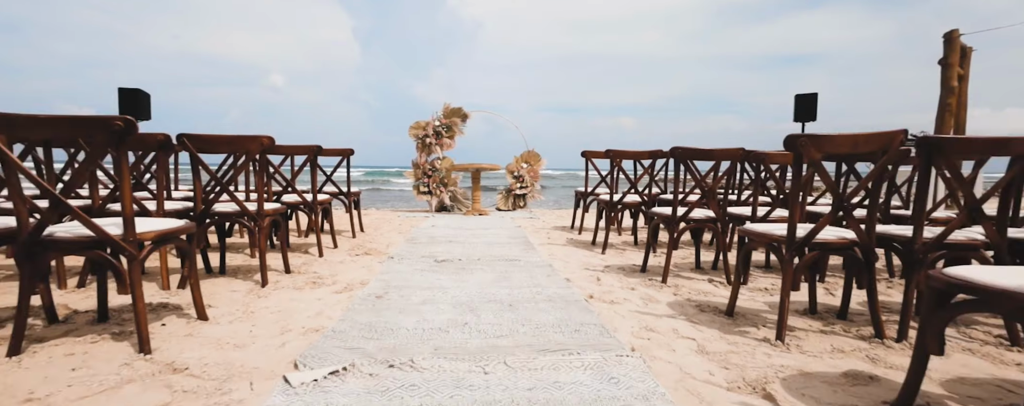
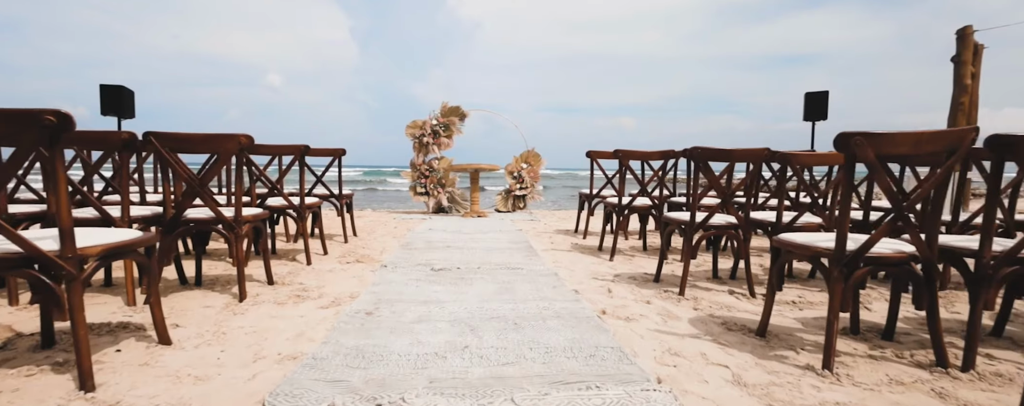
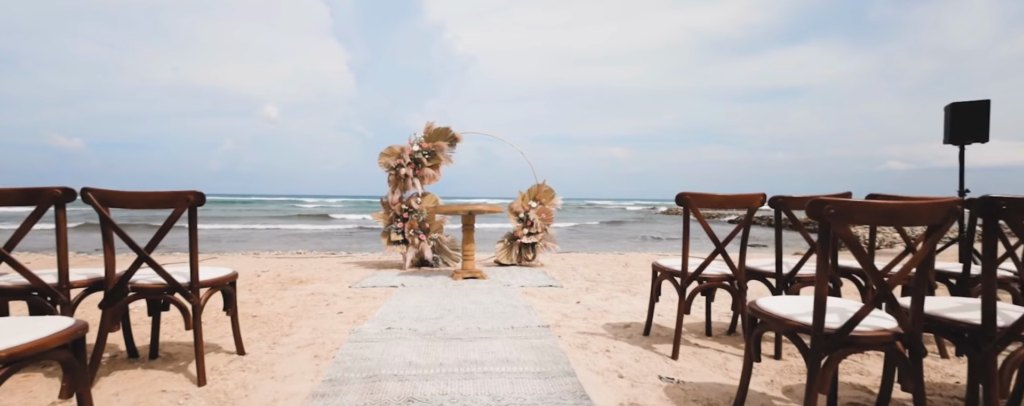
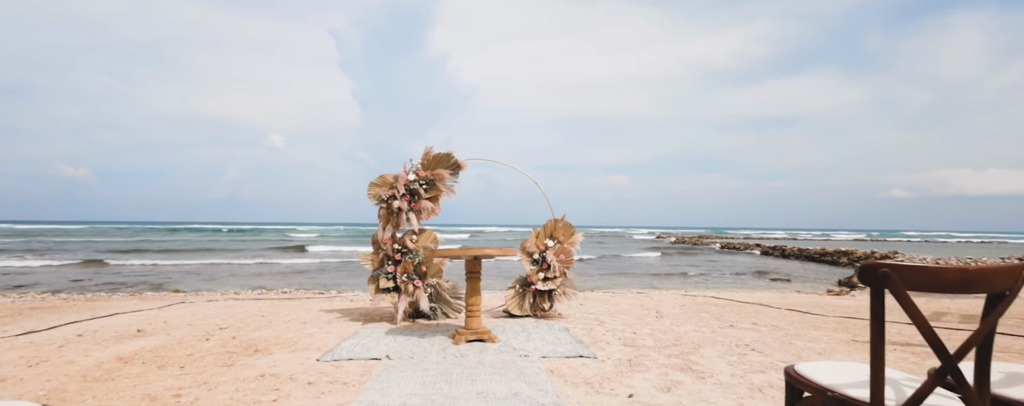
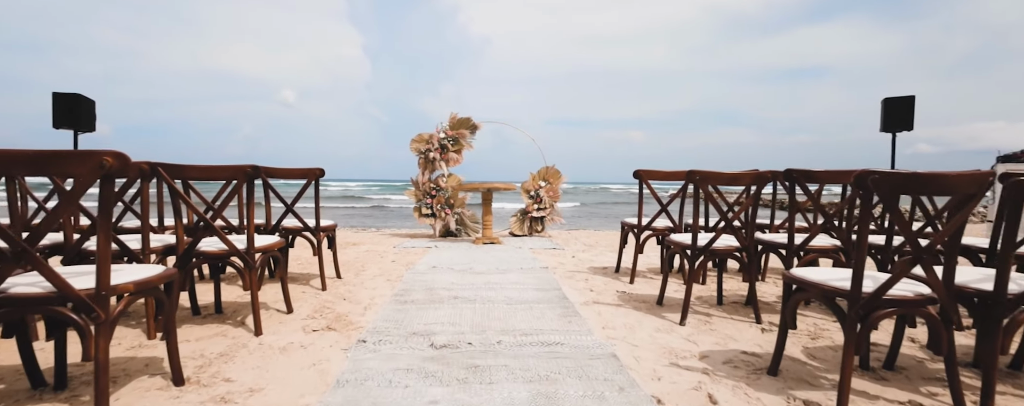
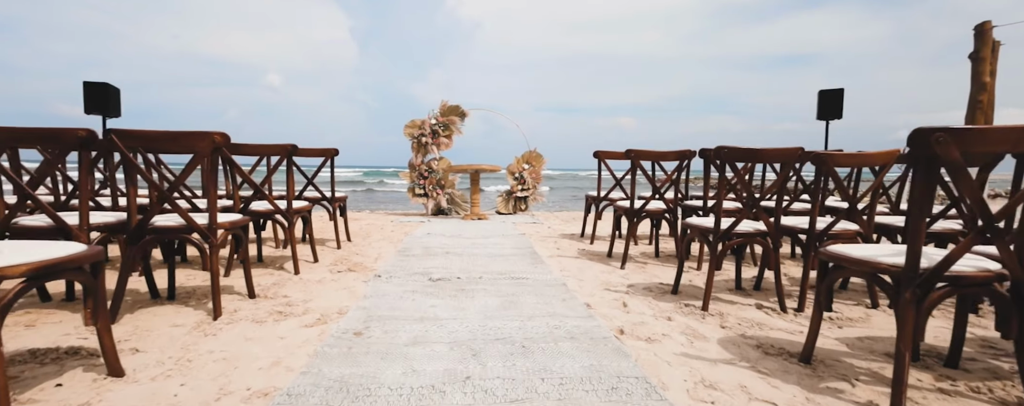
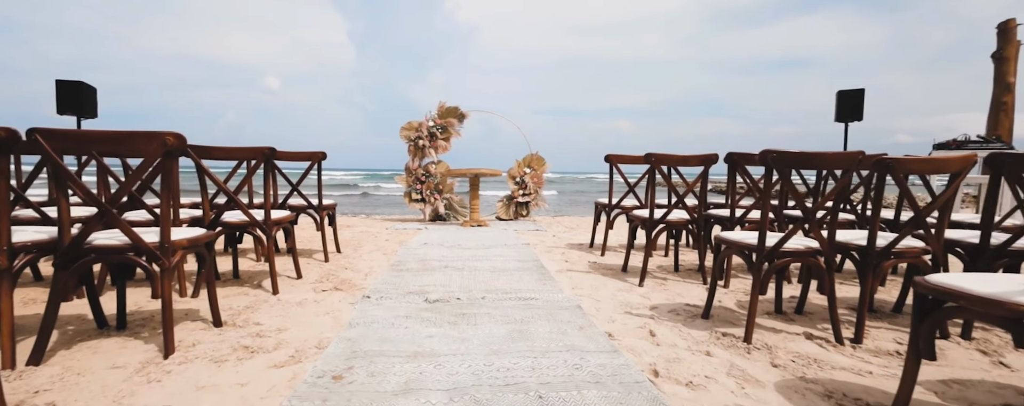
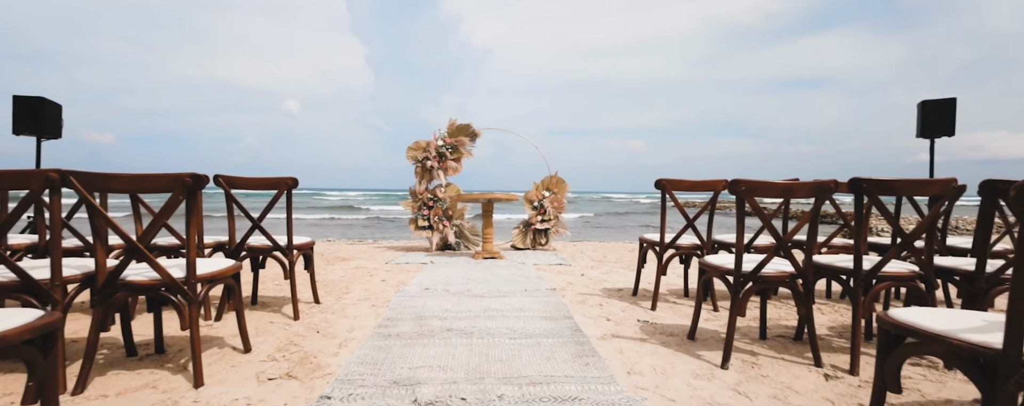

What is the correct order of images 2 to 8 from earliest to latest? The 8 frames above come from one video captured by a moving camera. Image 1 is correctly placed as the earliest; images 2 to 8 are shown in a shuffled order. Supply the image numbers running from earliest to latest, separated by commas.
2, 6, 7, 5, 8, 3, 4
